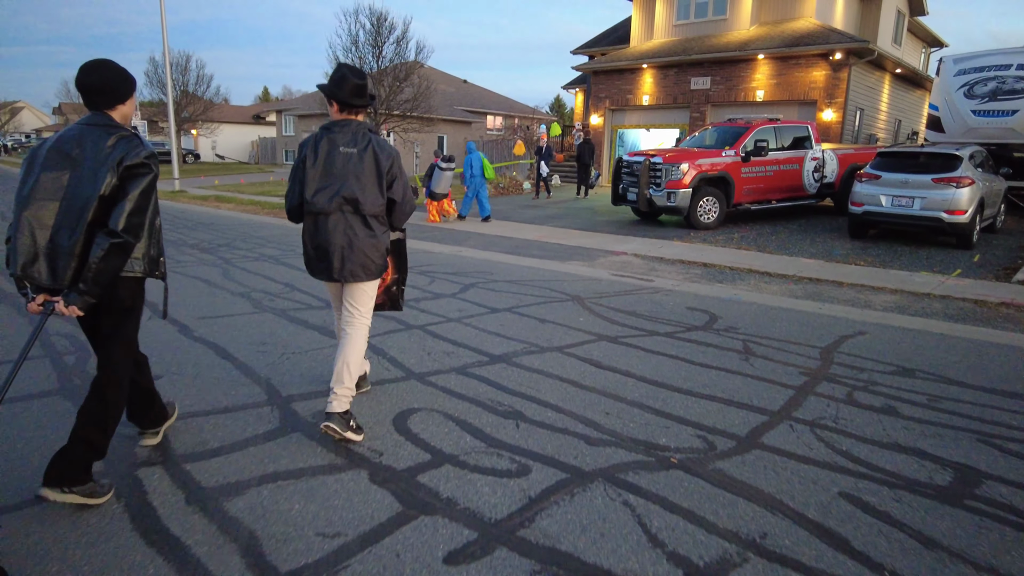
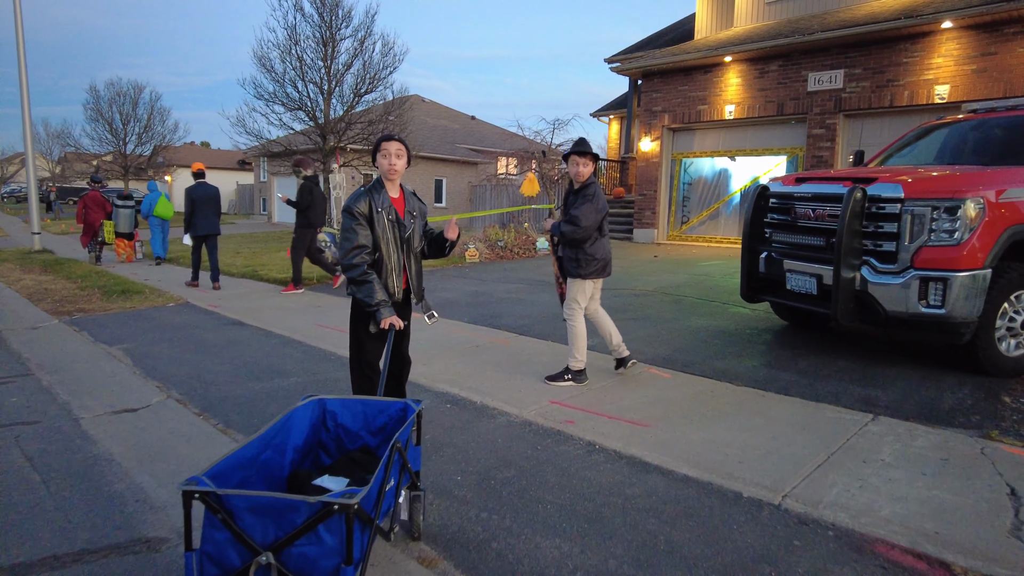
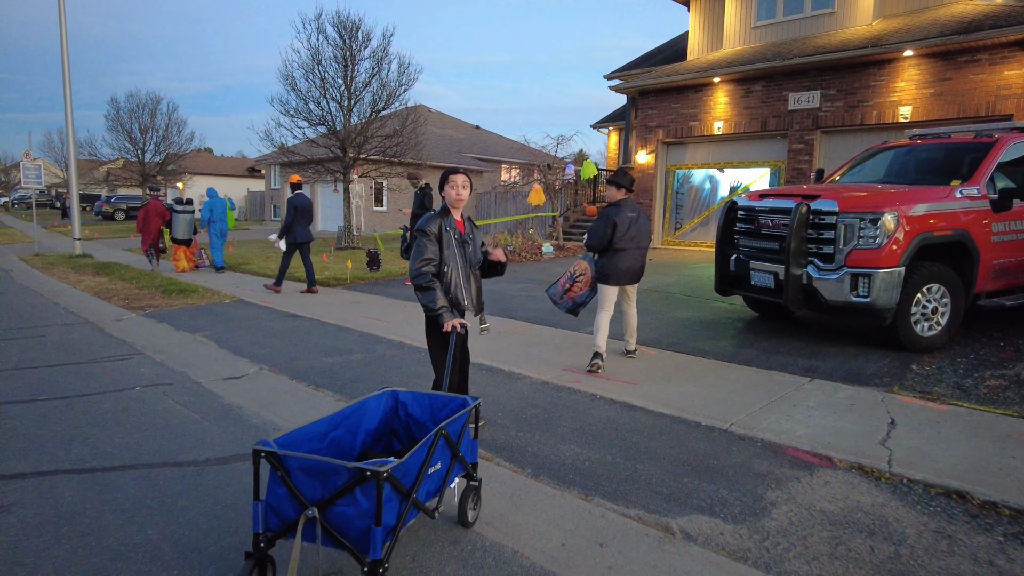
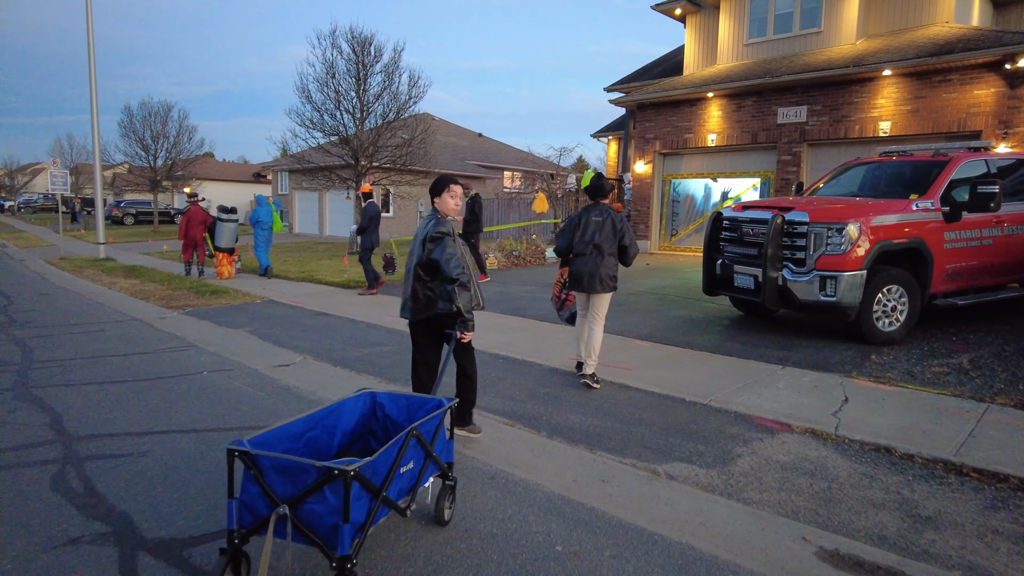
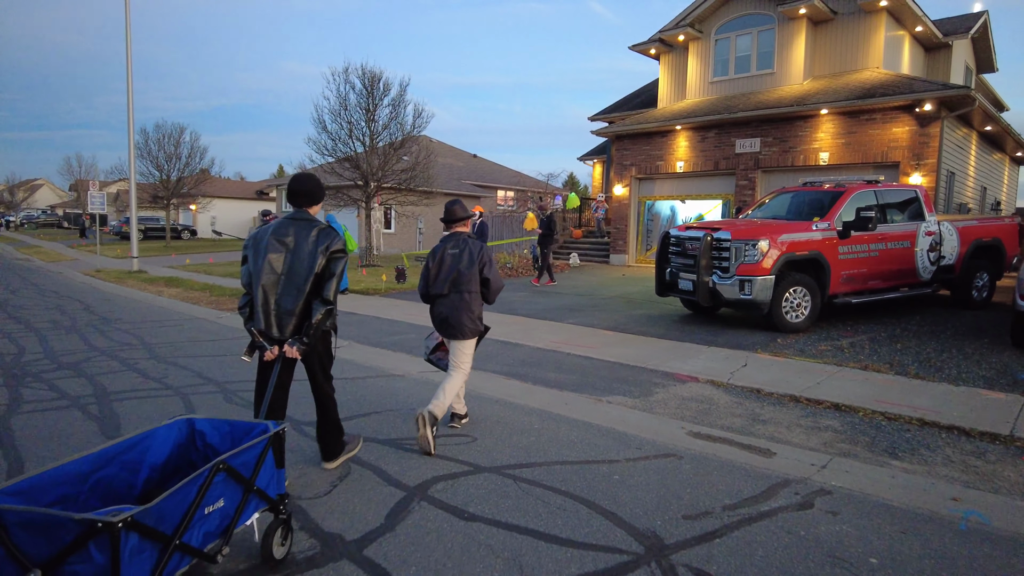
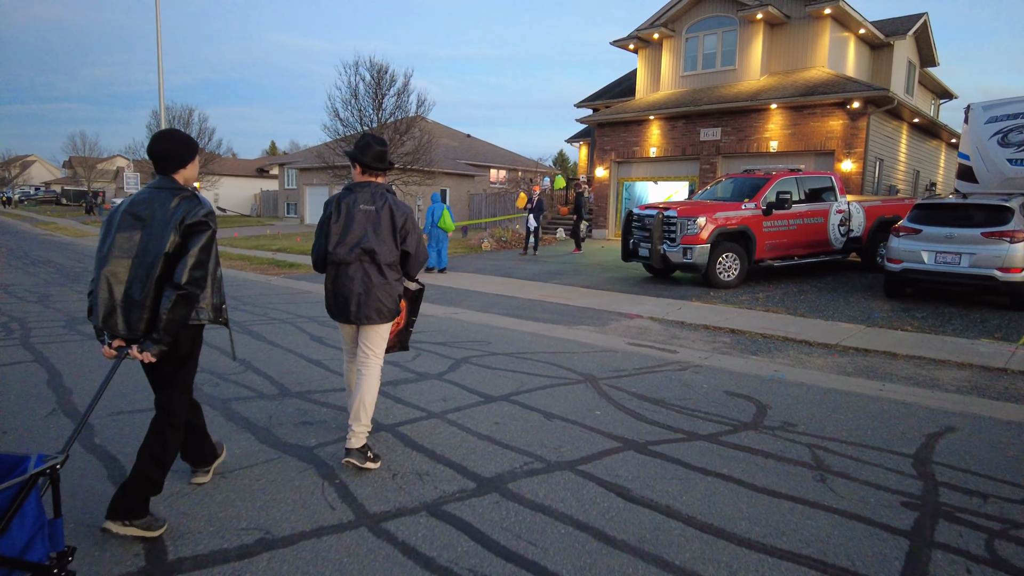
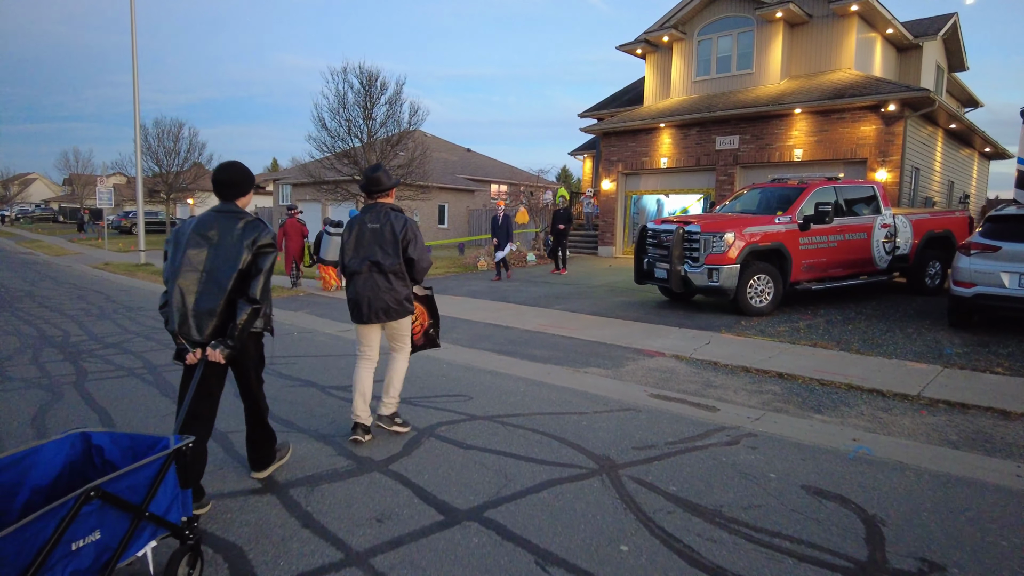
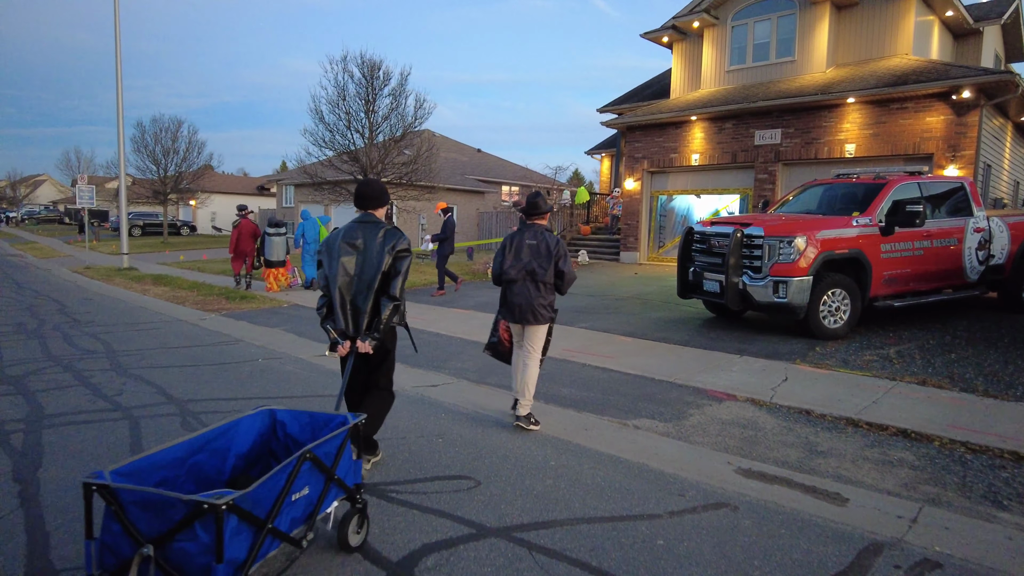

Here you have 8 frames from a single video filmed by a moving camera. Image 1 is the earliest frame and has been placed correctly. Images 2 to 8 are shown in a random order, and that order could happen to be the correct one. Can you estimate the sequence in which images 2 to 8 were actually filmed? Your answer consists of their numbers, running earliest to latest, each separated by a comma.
6, 7, 5, 8, 4, 3, 2
